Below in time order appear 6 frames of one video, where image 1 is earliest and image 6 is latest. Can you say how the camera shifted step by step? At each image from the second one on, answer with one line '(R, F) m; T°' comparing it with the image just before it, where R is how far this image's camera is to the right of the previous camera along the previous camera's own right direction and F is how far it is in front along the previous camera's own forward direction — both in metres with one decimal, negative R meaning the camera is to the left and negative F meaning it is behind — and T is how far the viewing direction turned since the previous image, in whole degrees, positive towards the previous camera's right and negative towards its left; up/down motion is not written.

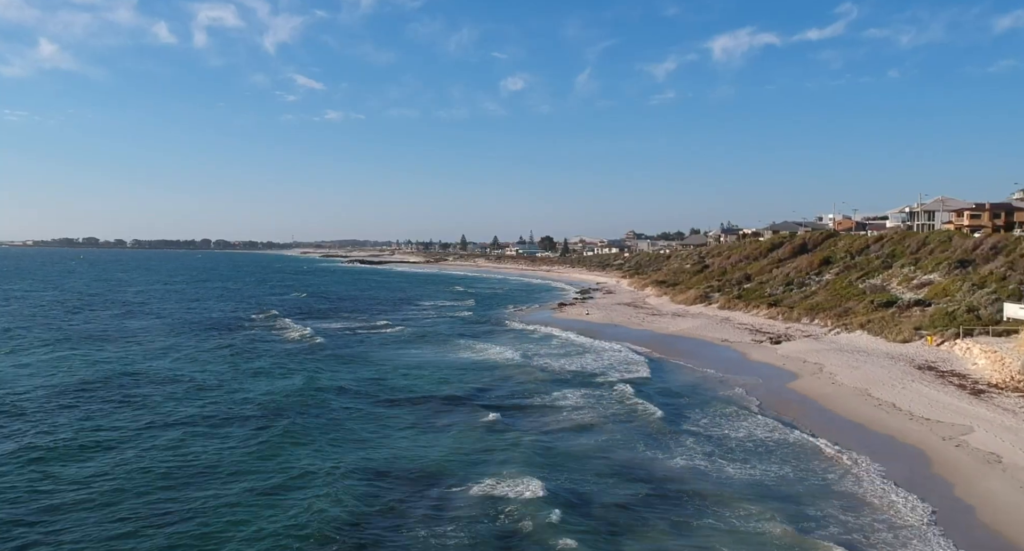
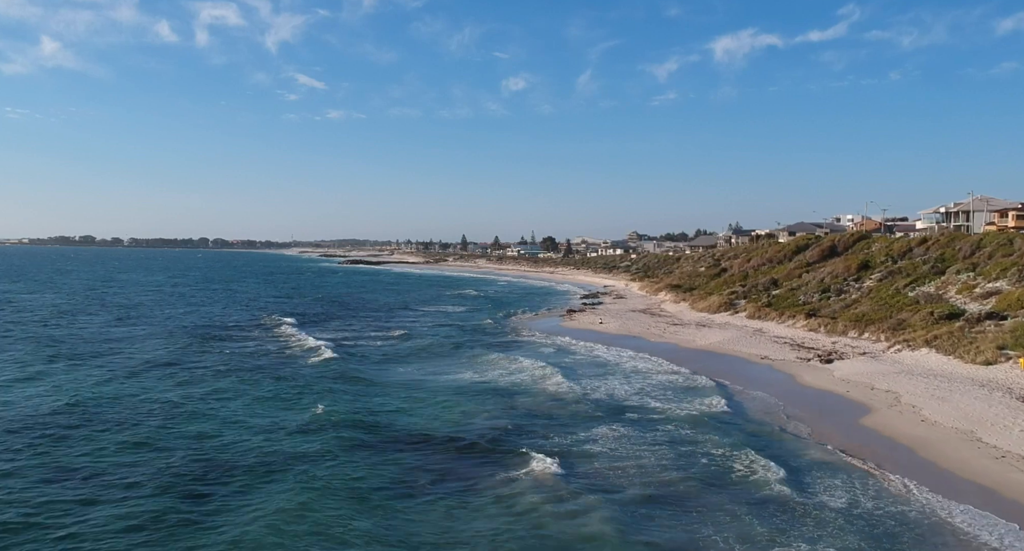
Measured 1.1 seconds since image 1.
(-0.3, +4.8) m; 0°
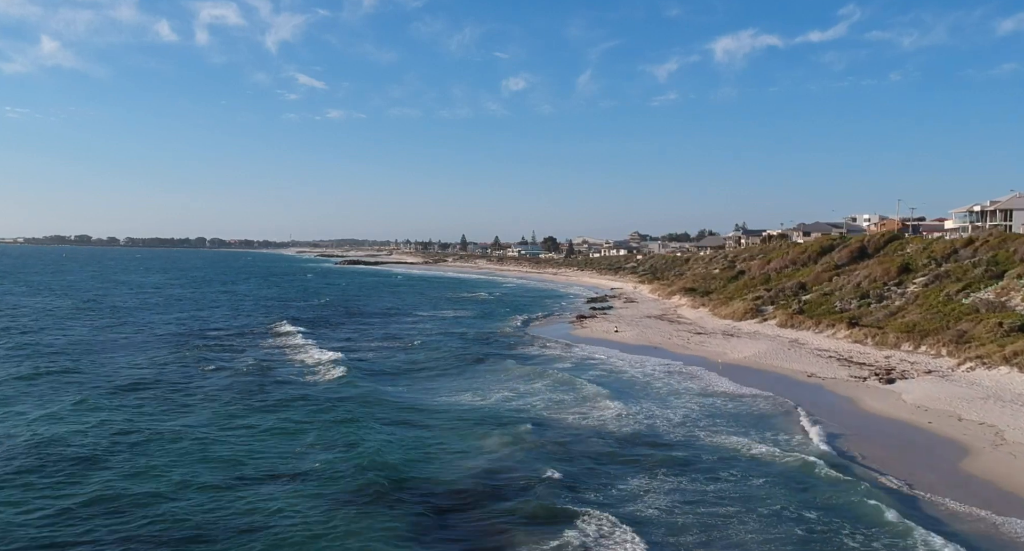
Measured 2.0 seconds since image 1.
(-0.3, +4.1) m; 0°
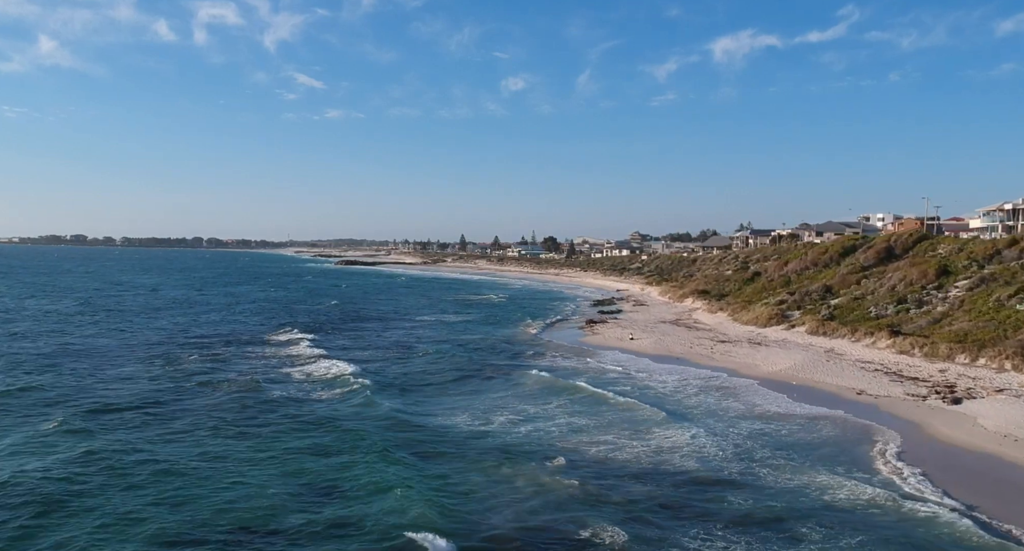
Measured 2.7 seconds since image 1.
(-0.3, +3.2) m; 0°
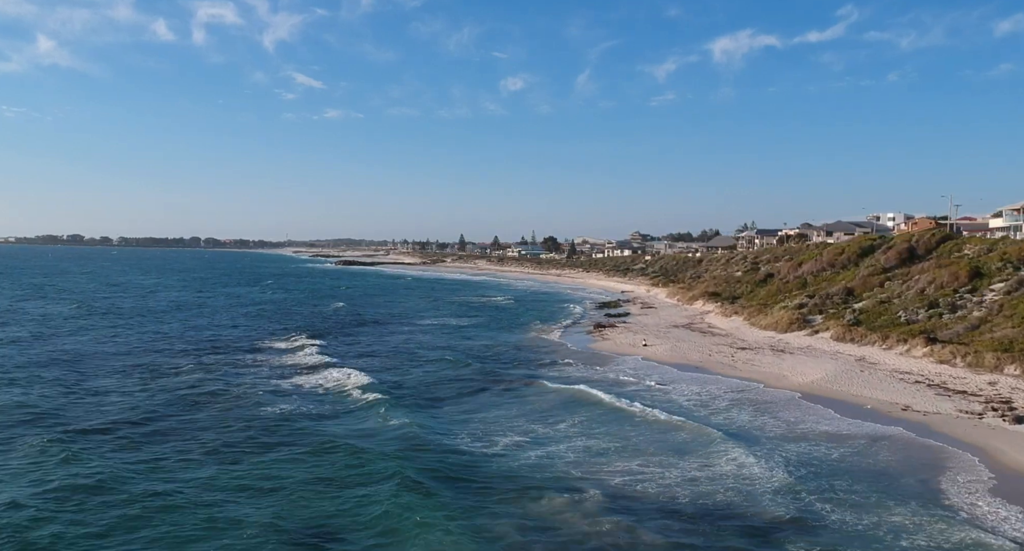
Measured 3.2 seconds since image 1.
(-0.3, +2.3) m; 0°
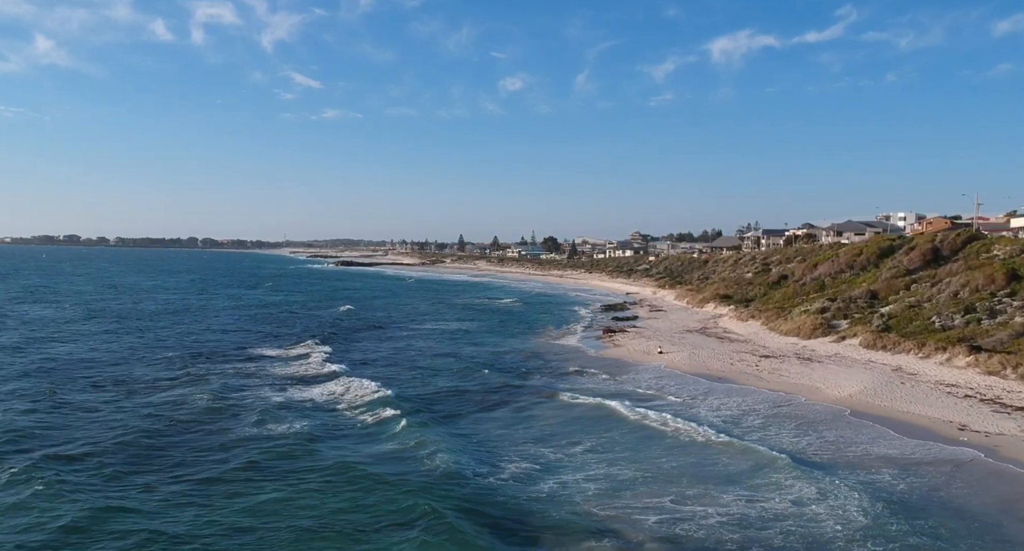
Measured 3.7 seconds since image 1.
(-0.3, +2.3) m; 0°
